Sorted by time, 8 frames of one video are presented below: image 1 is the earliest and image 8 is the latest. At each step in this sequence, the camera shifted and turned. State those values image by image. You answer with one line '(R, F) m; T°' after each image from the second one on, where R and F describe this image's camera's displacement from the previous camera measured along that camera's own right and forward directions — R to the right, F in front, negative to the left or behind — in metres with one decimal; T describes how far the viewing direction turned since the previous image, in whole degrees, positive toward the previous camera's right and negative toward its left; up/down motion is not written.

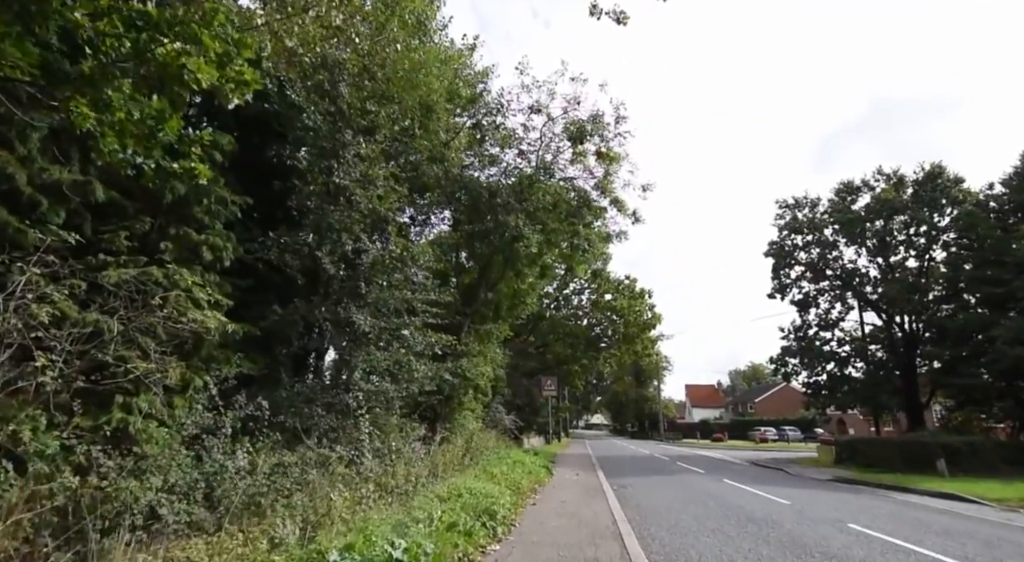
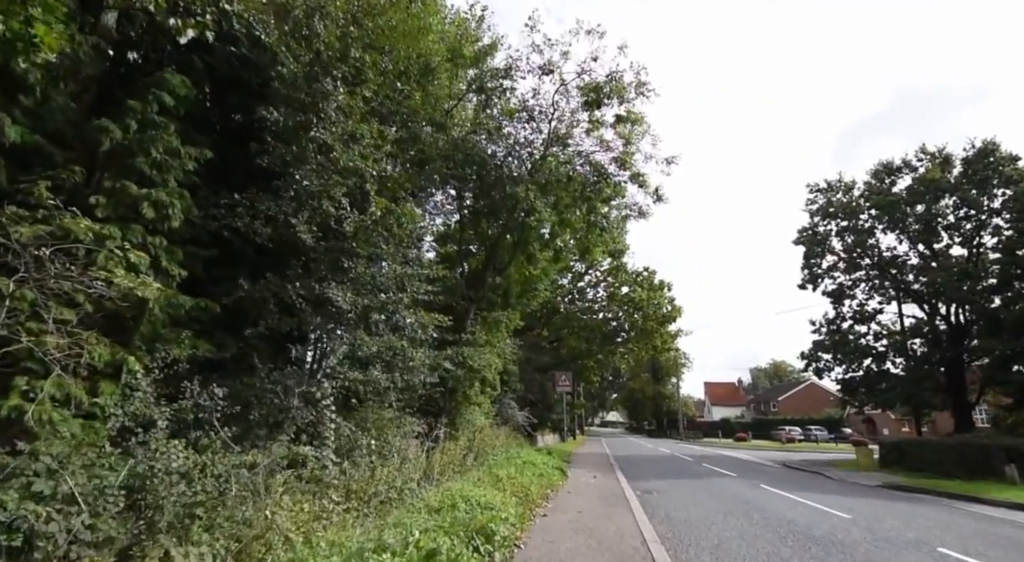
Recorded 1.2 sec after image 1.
(+0.1, +1.6) m; -2°
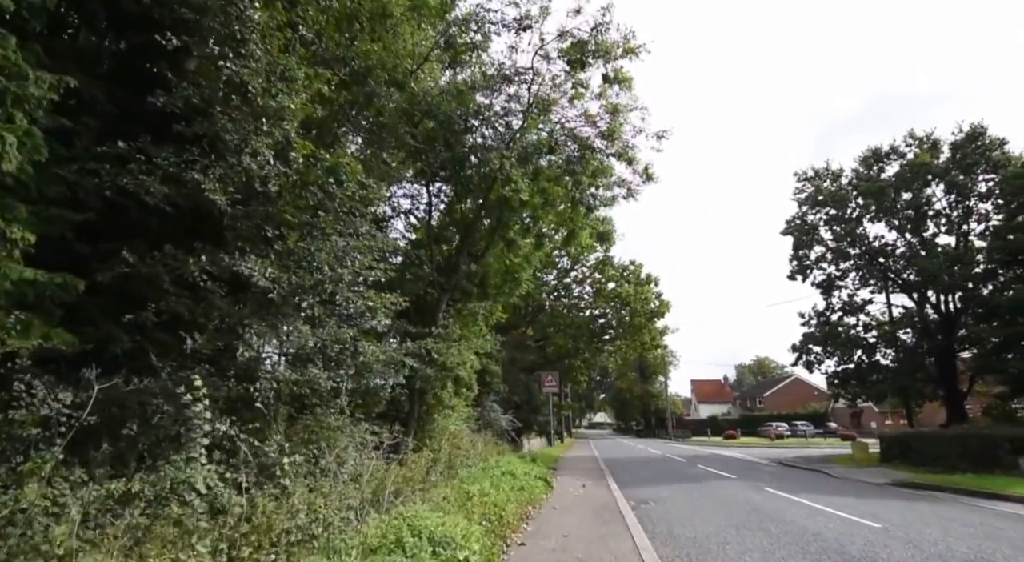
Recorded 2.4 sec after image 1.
(+0.2, +1.8) m; +2°
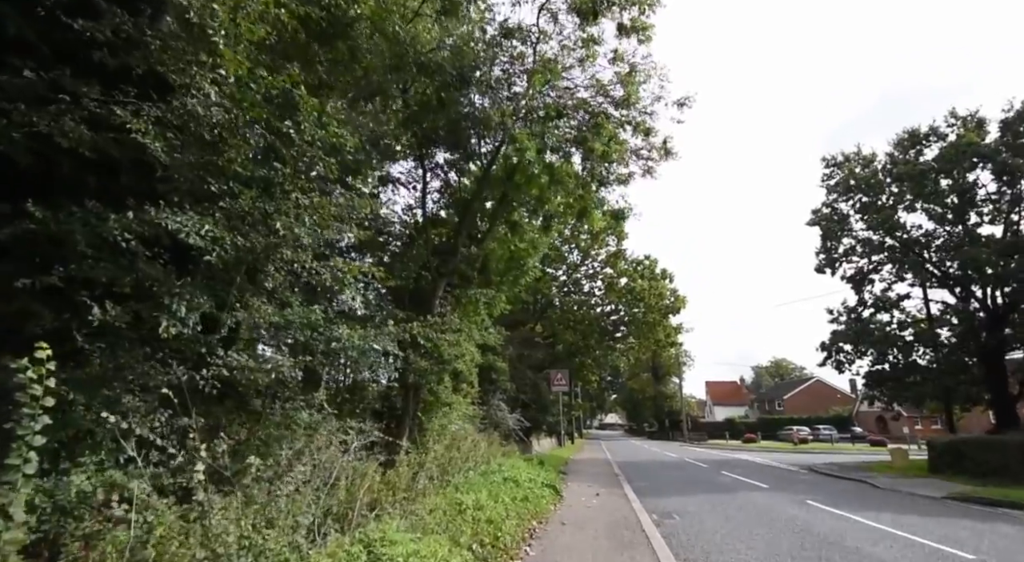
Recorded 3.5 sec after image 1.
(+0.1, +1.4) m; -1°
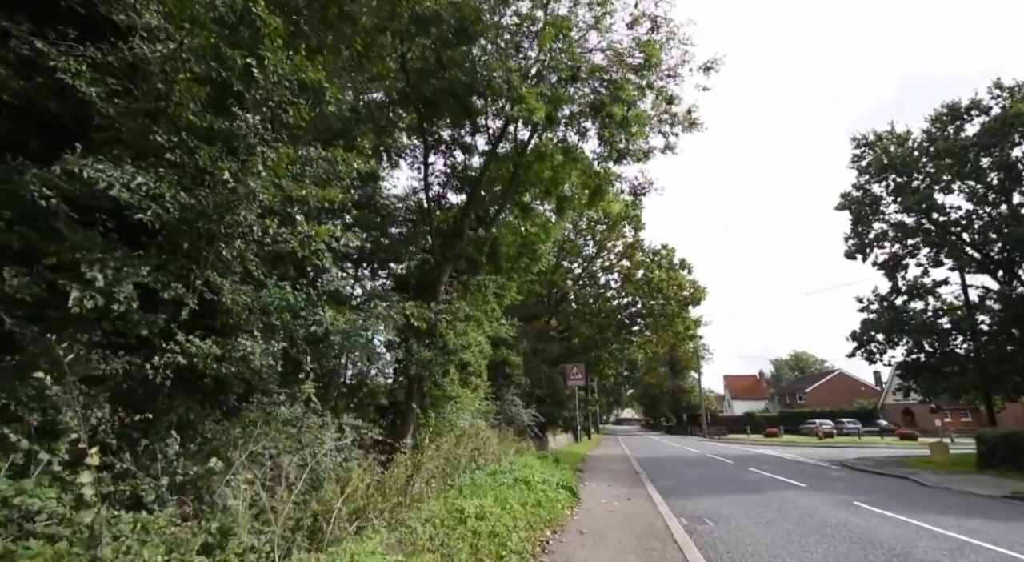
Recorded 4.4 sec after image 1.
(+0.1, +1.1) m; -2°
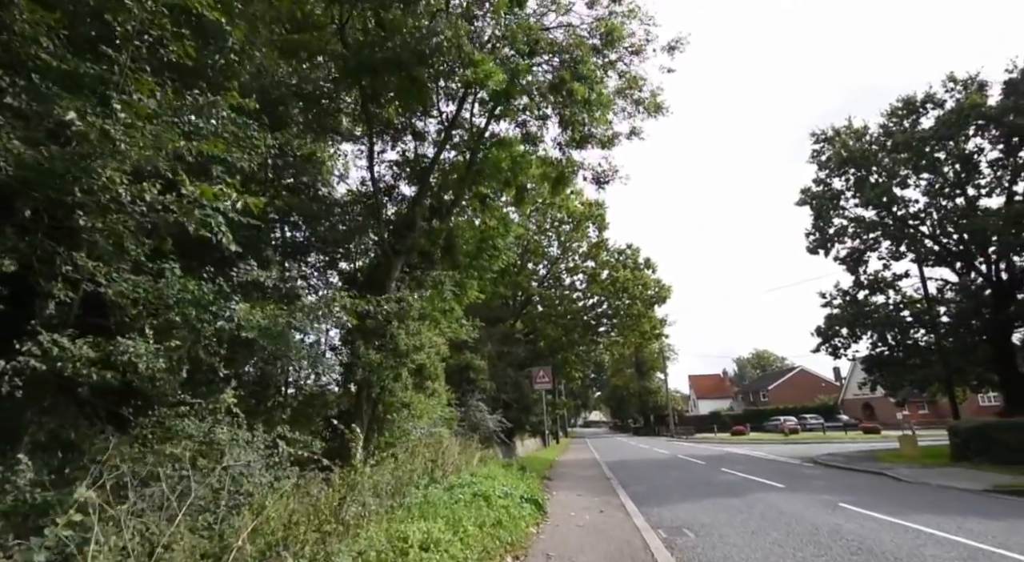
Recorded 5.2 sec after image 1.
(+0.2, +1.0) m; +4°
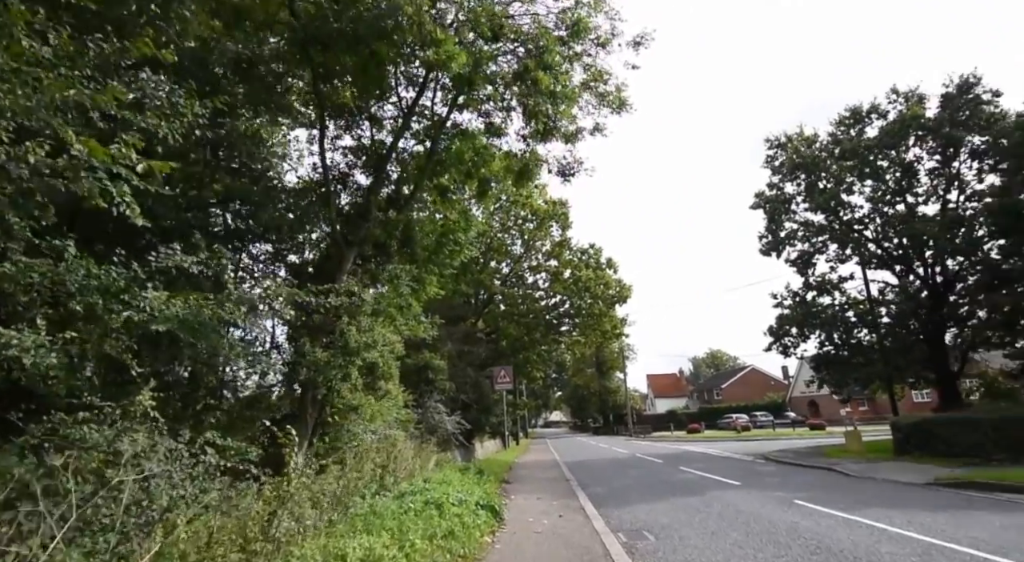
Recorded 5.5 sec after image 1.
(+0.1, +0.4) m; +4°
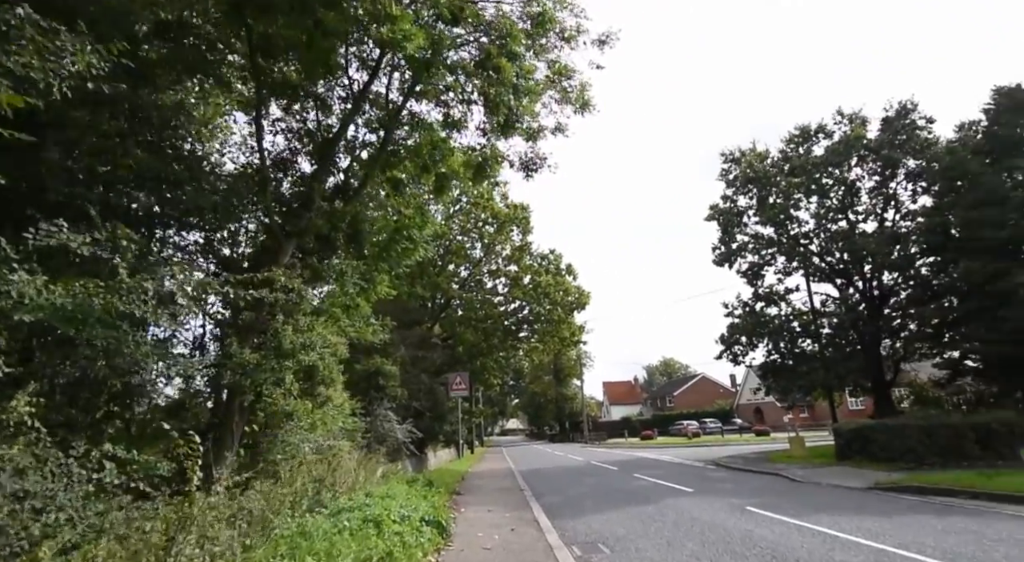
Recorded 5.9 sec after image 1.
(+0.1, +0.5) m; +4°
